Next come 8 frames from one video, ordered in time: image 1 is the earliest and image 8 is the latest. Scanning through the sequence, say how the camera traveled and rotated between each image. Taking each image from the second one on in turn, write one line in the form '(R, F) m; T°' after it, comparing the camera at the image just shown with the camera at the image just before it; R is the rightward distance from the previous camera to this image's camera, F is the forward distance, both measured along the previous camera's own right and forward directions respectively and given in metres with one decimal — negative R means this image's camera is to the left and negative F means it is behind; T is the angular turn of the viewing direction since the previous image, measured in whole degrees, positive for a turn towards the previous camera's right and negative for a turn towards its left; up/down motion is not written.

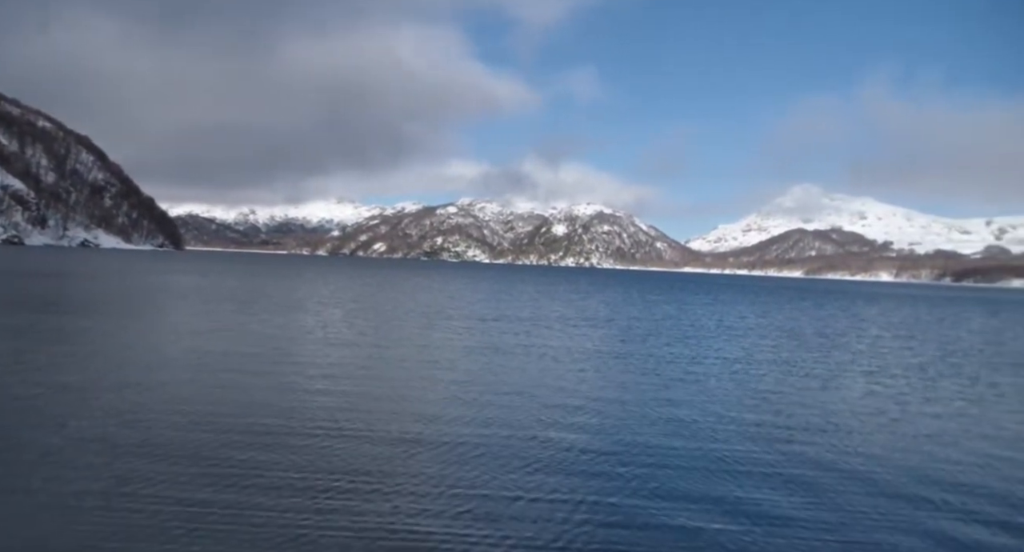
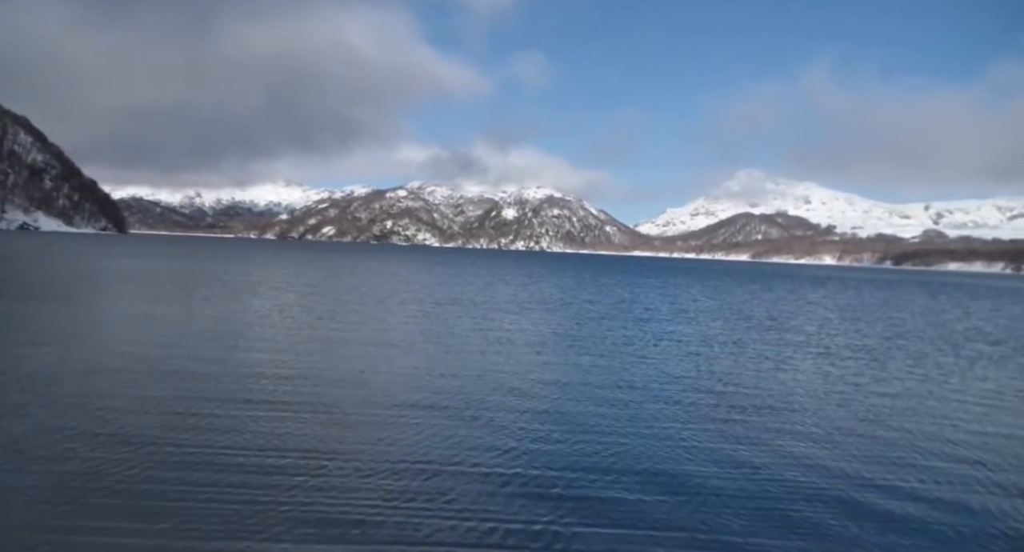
(-0.4, +0.3) m; +4°
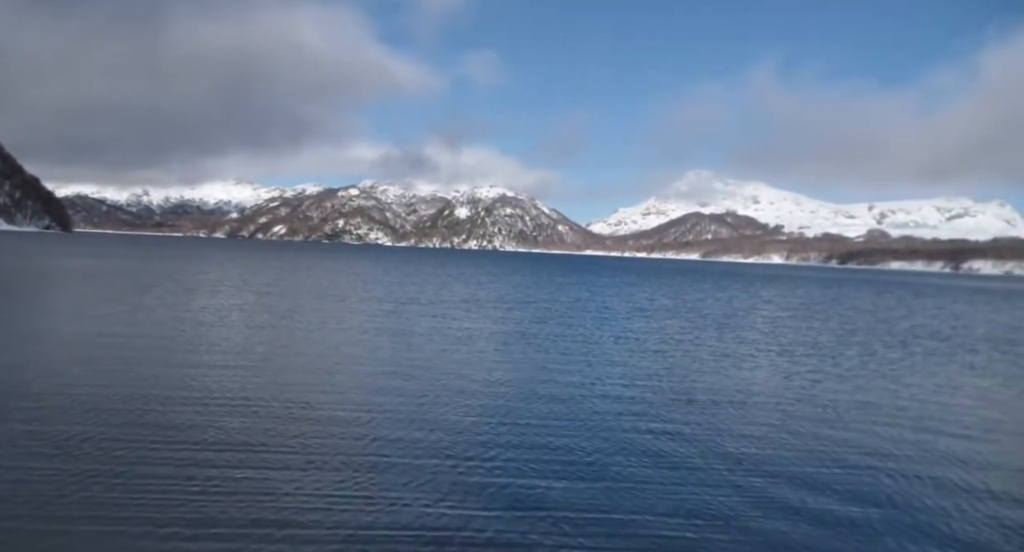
(-0.5, +0.2) m; +4°
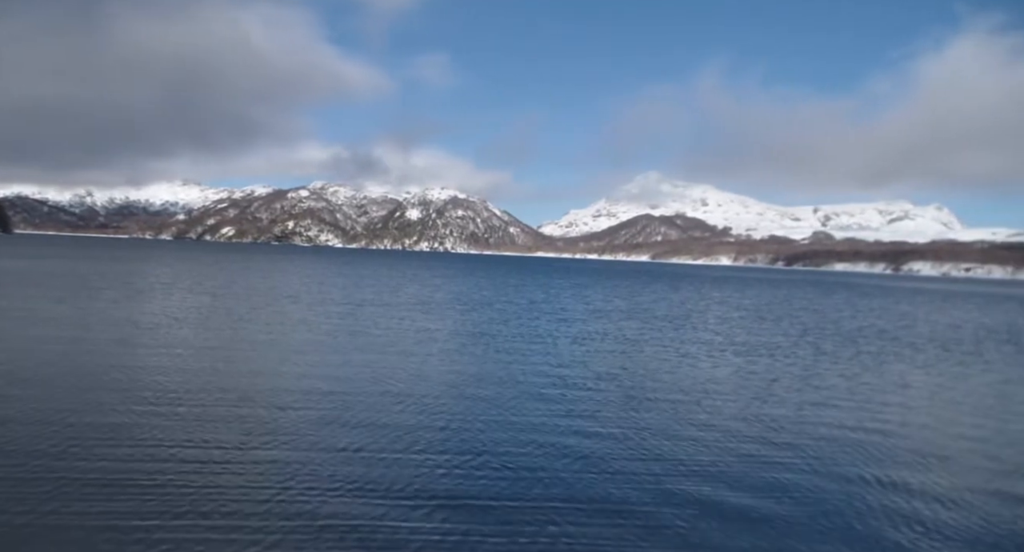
(-0.5, 0.0) m; +4°
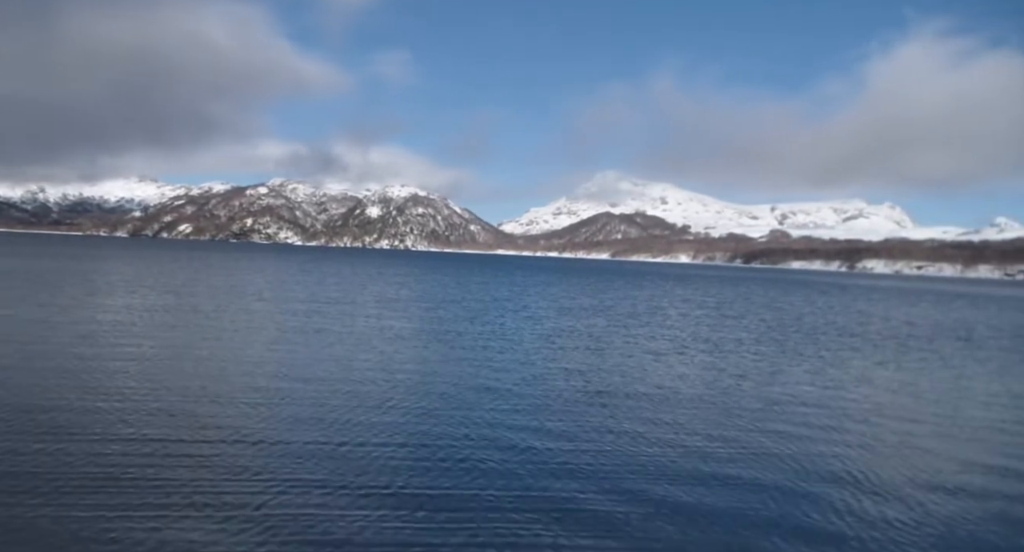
(-0.5, -0.1) m; +3°
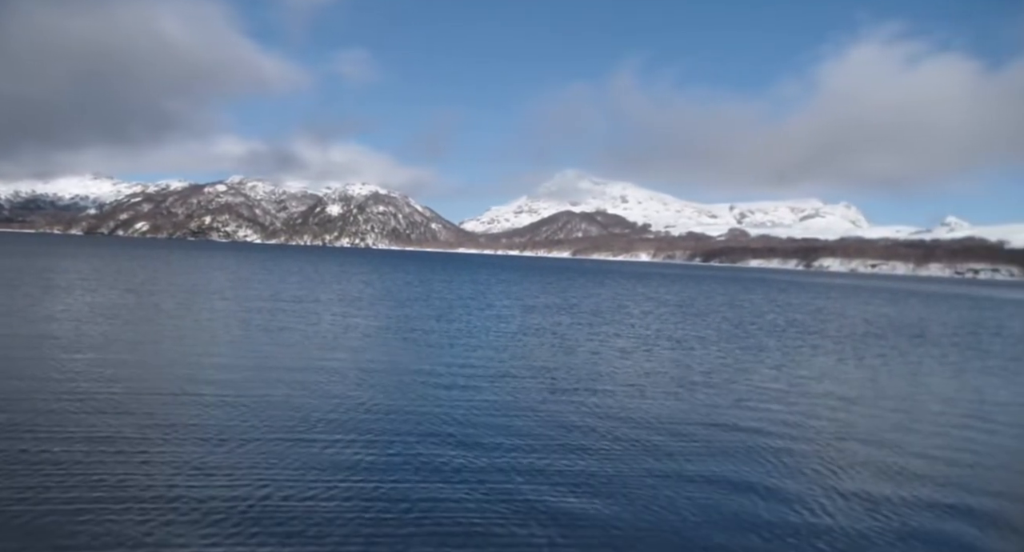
(-0.4, -0.2) m; +3°
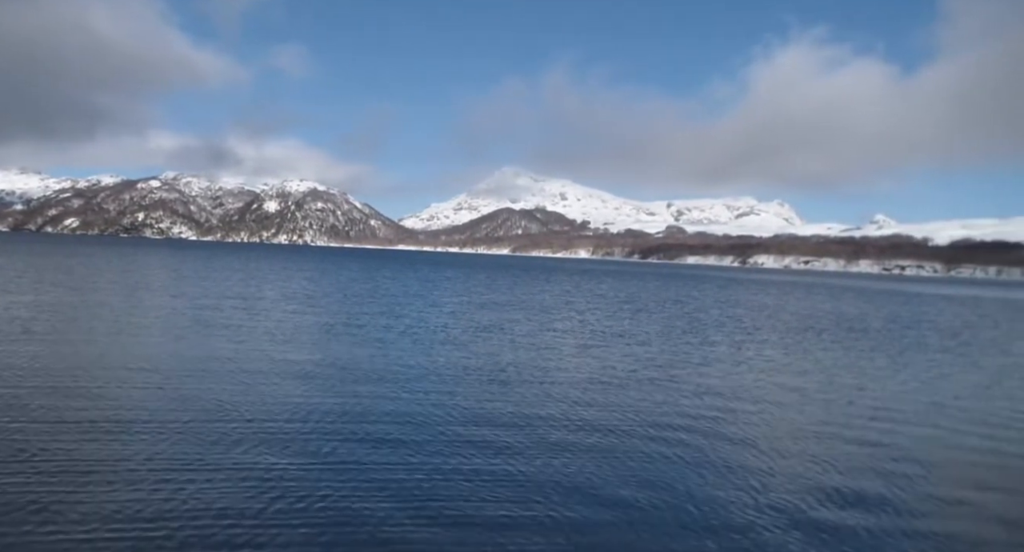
(-0.8, -0.6) m; +5°
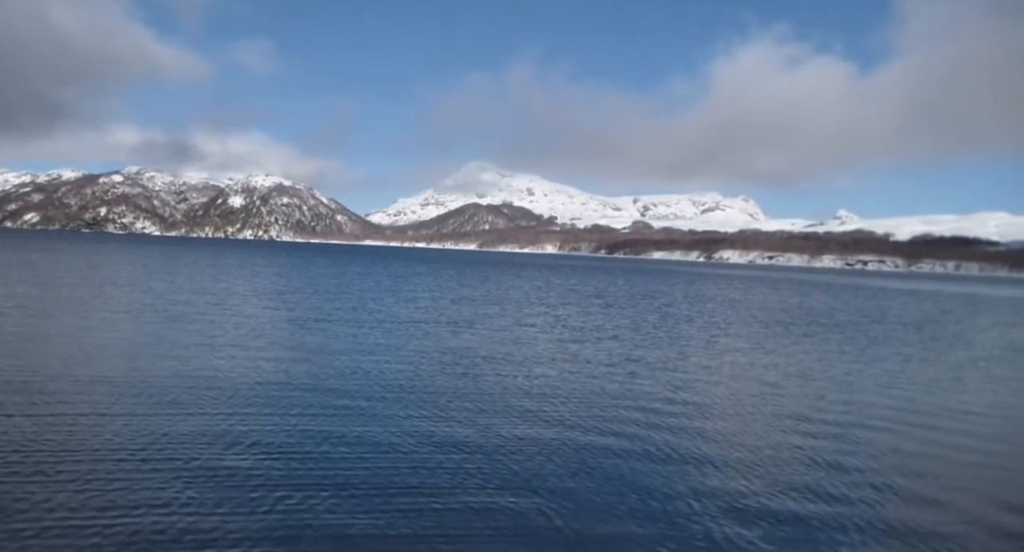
(-0.5, -0.5) m; +3°
